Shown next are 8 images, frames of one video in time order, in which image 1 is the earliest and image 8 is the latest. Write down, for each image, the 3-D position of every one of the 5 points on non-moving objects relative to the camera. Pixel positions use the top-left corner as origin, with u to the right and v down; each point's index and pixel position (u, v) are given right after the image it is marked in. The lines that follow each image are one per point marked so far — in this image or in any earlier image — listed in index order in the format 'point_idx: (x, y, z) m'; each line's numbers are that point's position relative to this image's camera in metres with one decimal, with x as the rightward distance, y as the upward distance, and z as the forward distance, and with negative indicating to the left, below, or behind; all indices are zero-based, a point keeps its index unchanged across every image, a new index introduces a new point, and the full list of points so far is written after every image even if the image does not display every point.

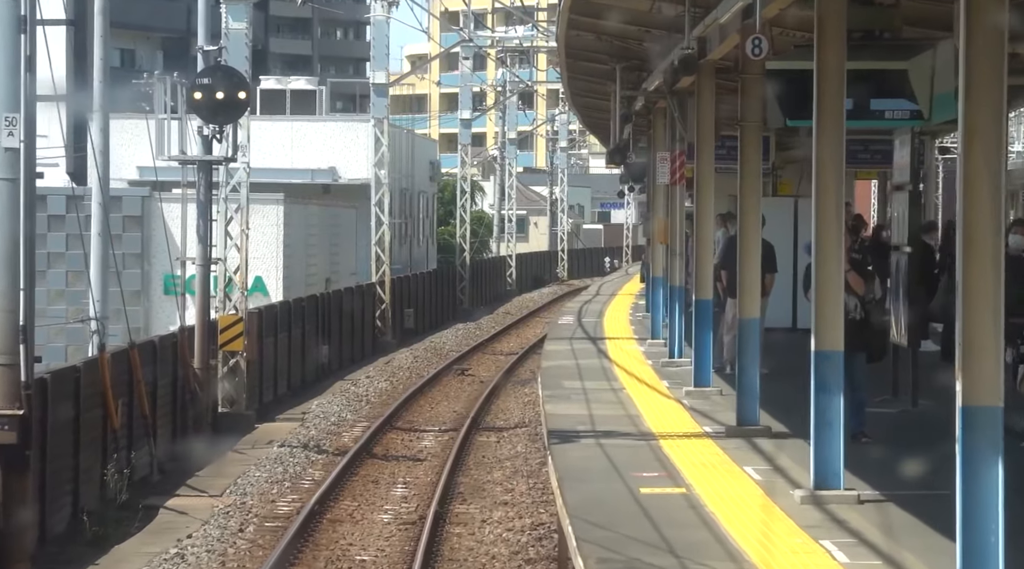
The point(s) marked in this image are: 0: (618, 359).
0: (+1.2, -0.8, +19.4) m
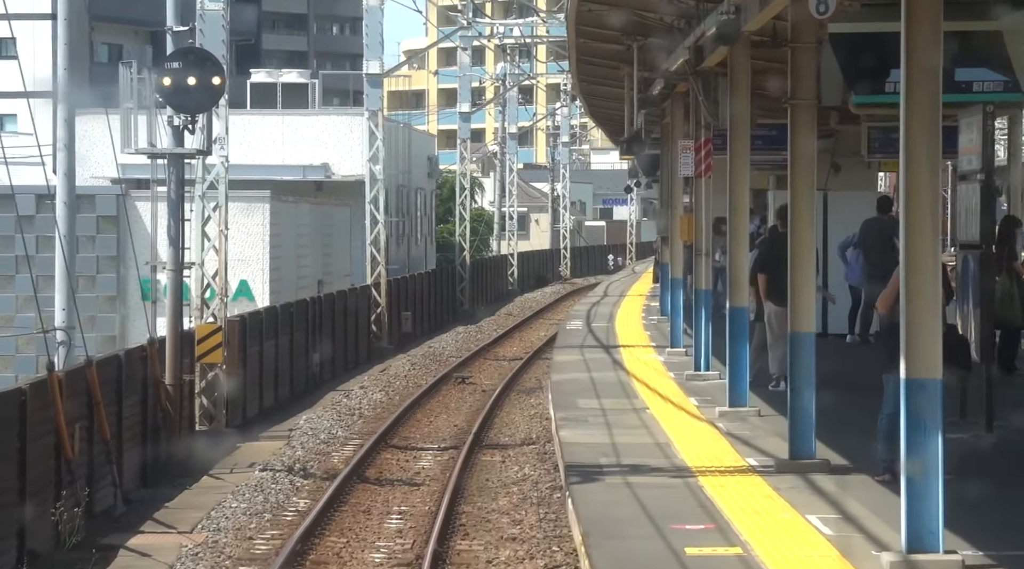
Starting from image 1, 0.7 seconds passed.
0: (+1.3, -0.9, +17.5) m
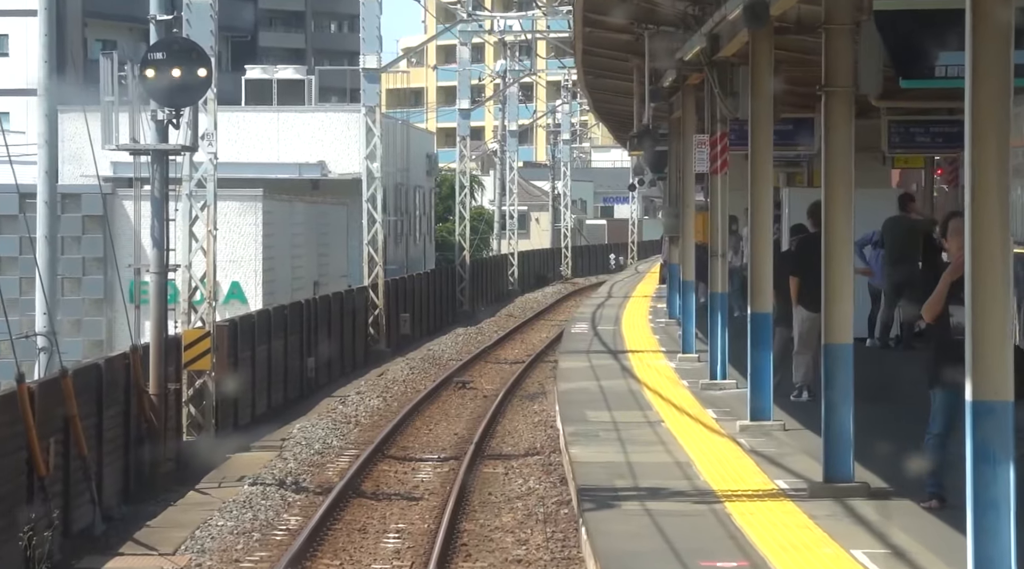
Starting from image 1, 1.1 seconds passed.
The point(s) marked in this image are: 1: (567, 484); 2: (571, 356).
0: (+1.3, -0.9, +16.5) m
1: (+0.5, -1.9, +16.4) m
2: (+0.6, -0.8, +18.7) m
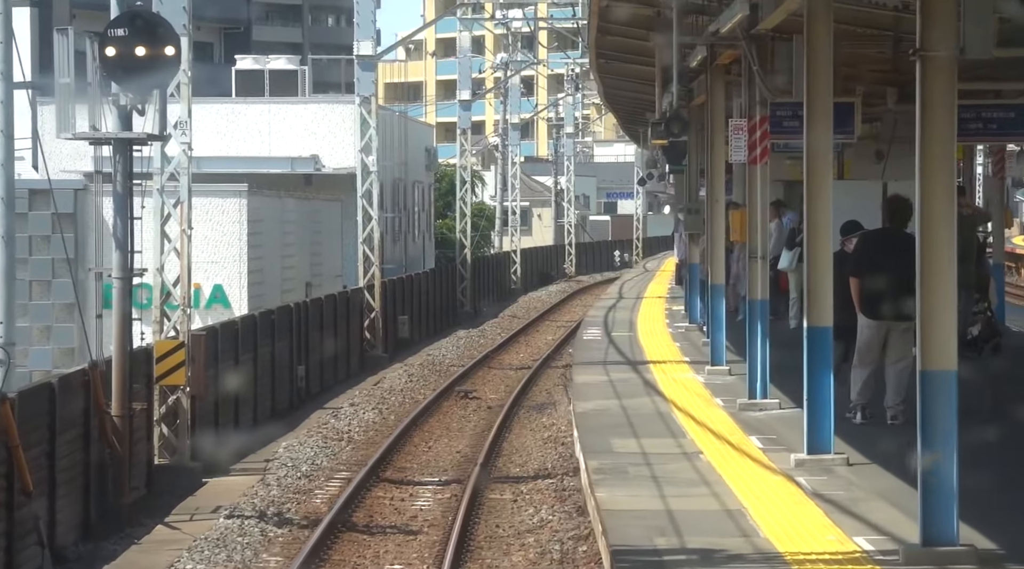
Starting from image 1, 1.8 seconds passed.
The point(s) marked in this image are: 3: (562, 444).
0: (+1.4, -0.9, +14.7) m
1: (+0.6, -1.9, +14.6) m
2: (+0.7, -0.8, +16.8) m
3: (+0.5, -1.8, +19.4) m
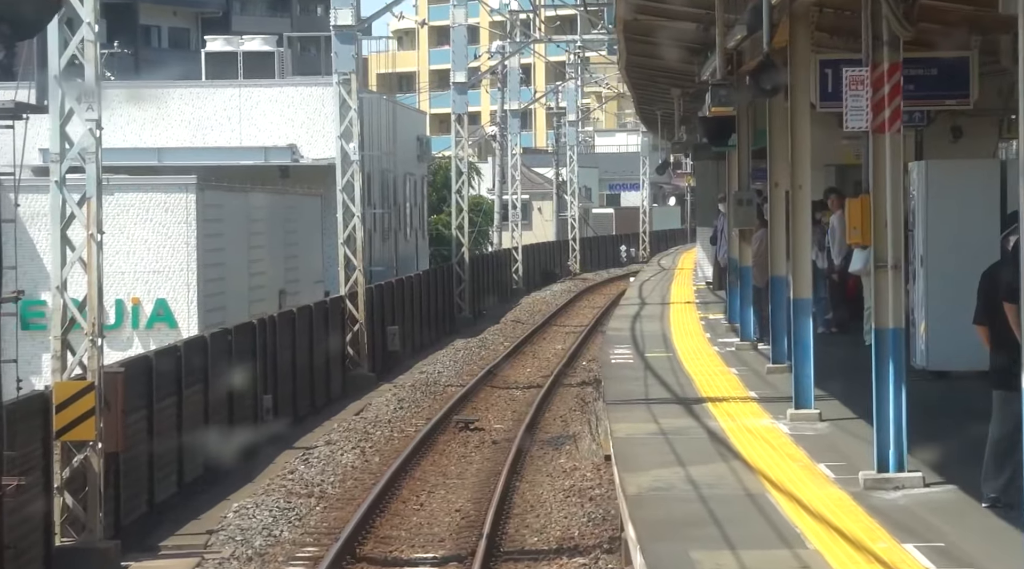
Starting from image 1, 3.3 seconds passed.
0: (+1.5, -1.0, +10.6) m
1: (+0.7, -2.1, +10.5) m
2: (+0.8, -0.9, +12.8) m
3: (+0.7, -1.9, +15.3) m
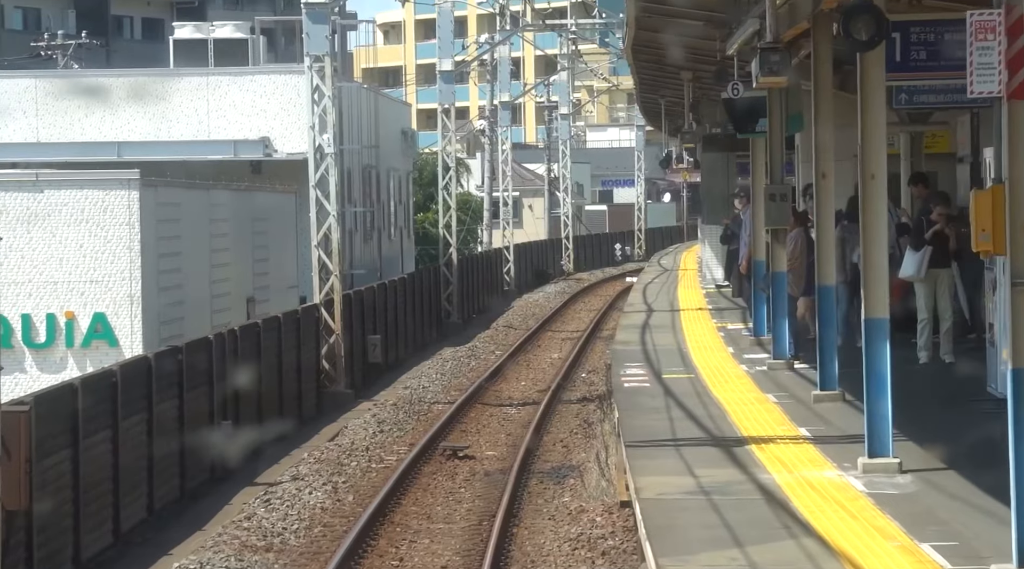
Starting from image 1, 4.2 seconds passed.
0: (+1.5, -1.1, +8.1) m
1: (+0.7, -2.2, +8.0) m
2: (+0.8, -1.0, +10.3) m
3: (+0.6, -2.0, +12.8) m
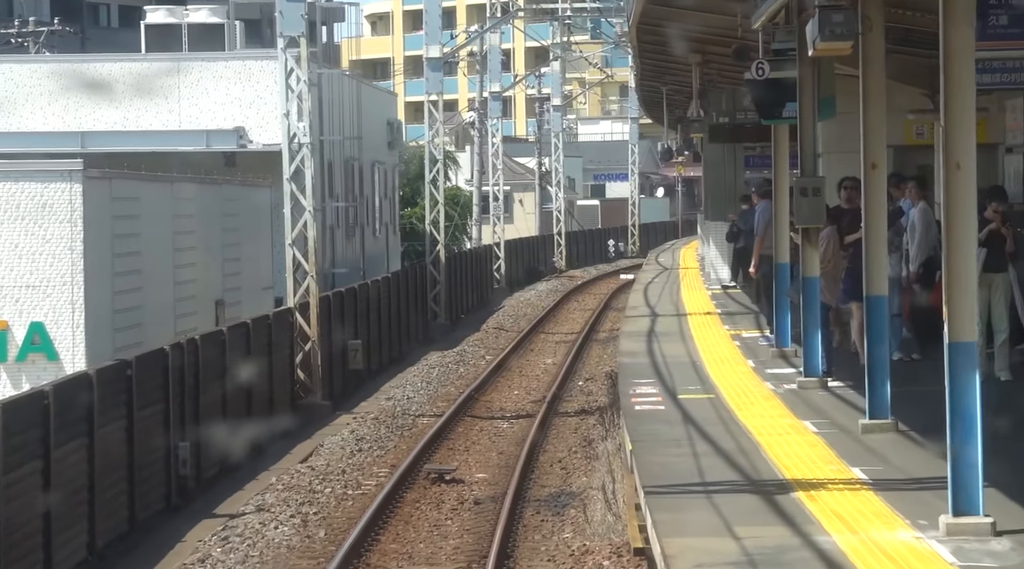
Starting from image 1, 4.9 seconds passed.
0: (+1.5, -1.2, +6.2) m
1: (+0.7, -2.2, +6.1) m
2: (+0.8, -1.1, +8.4) m
3: (+0.6, -2.0, +10.9) m
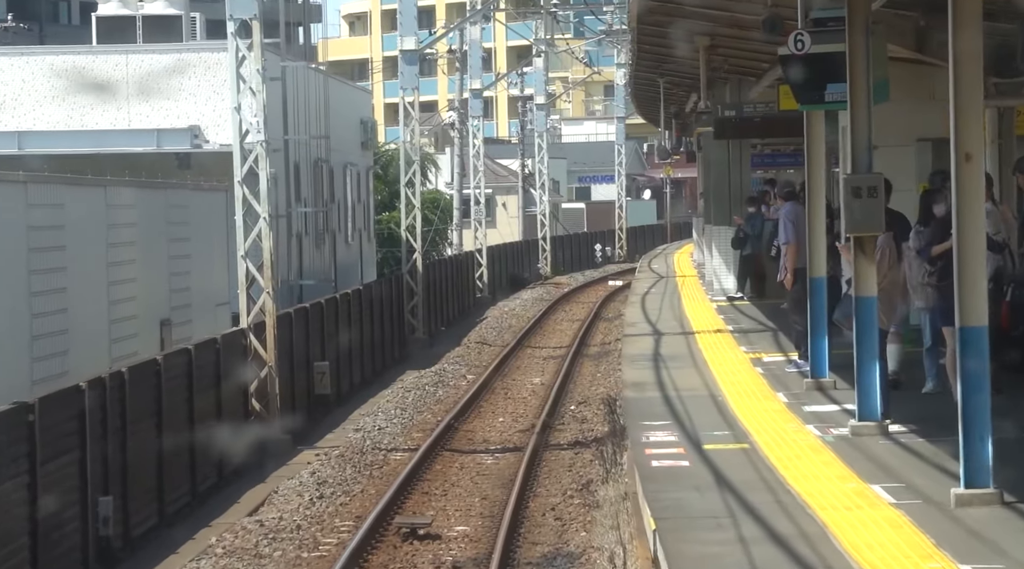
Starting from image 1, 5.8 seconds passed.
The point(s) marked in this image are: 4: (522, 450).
0: (+1.5, -1.3, +3.7) m
1: (+0.7, -2.4, +3.6) m
2: (+0.8, -1.2, +5.9) m
3: (+0.6, -2.2, +8.4) m
4: (+0.1, -1.7, +18.1) m
